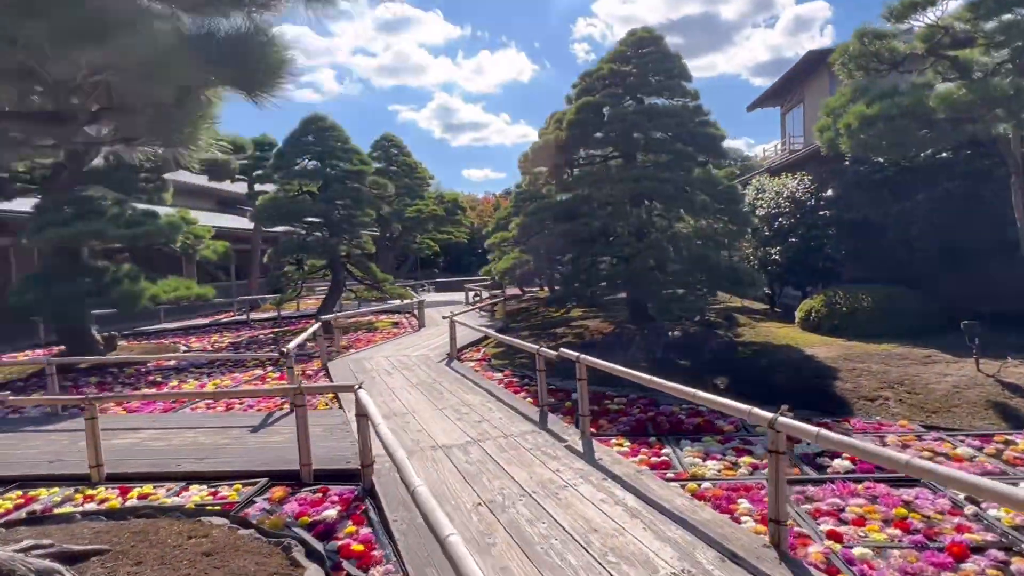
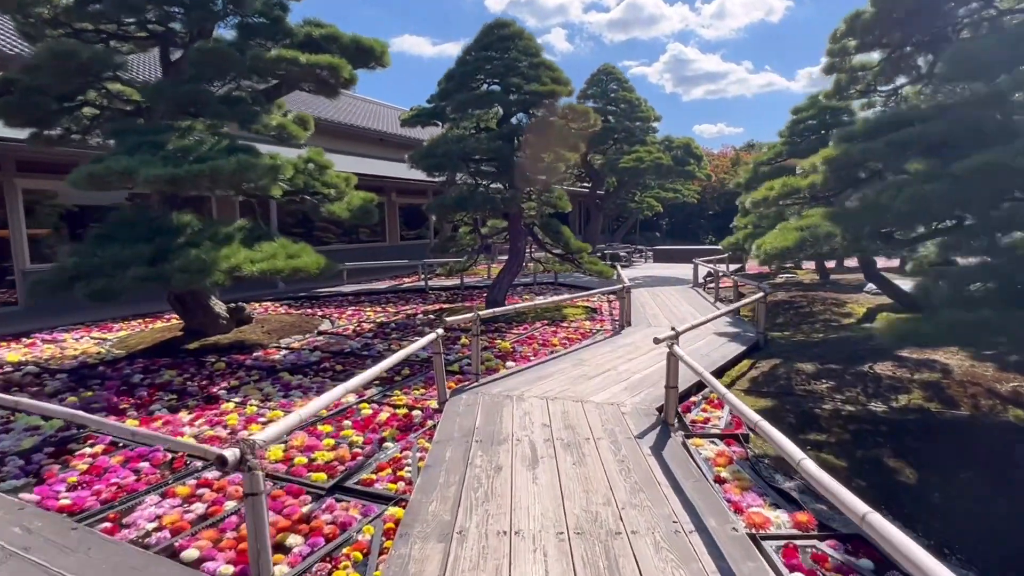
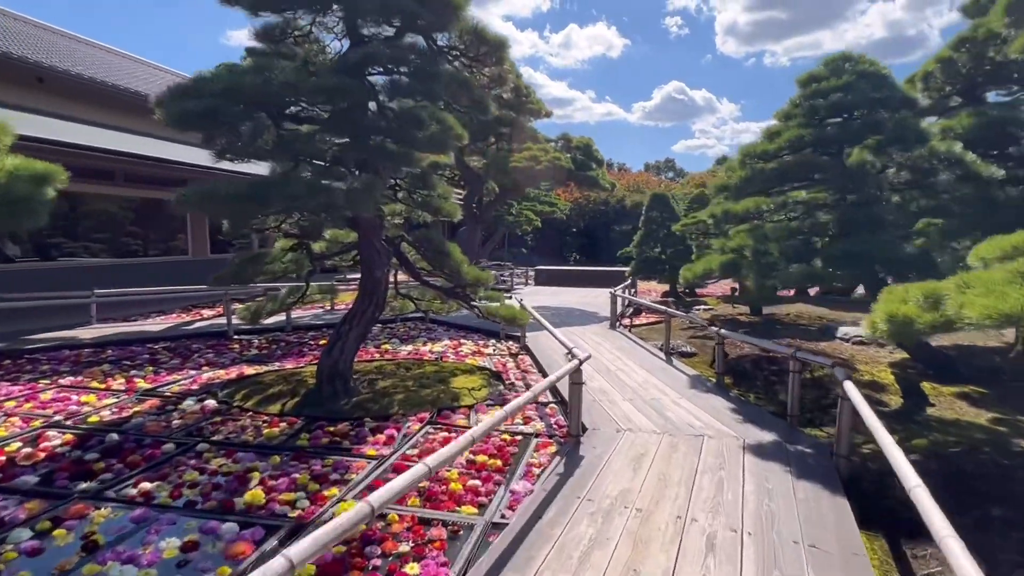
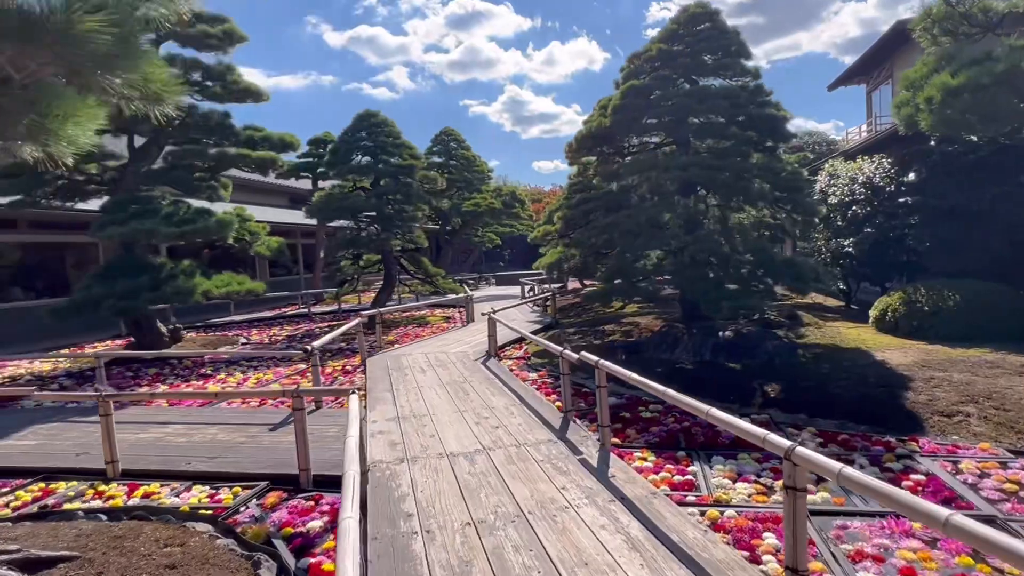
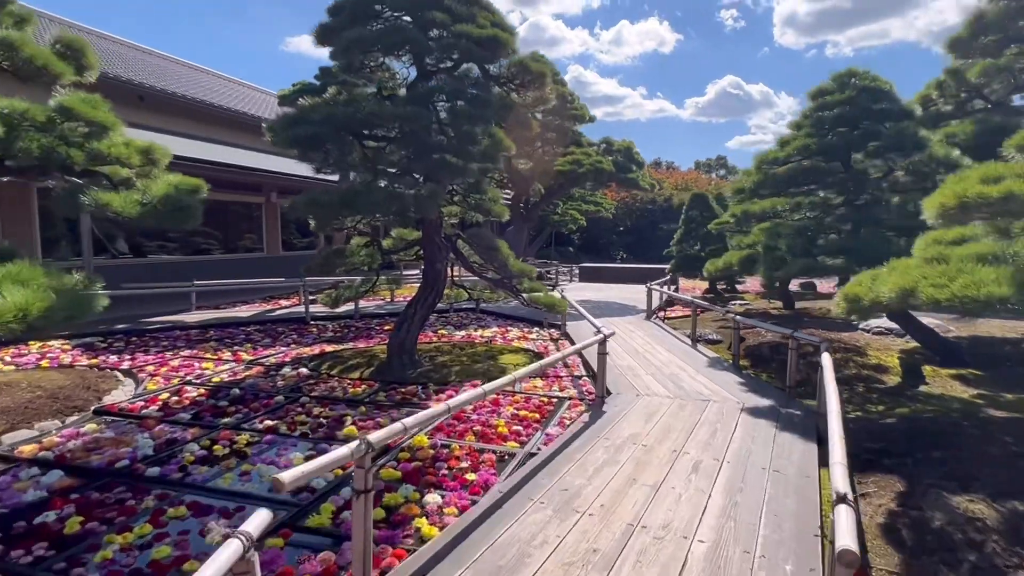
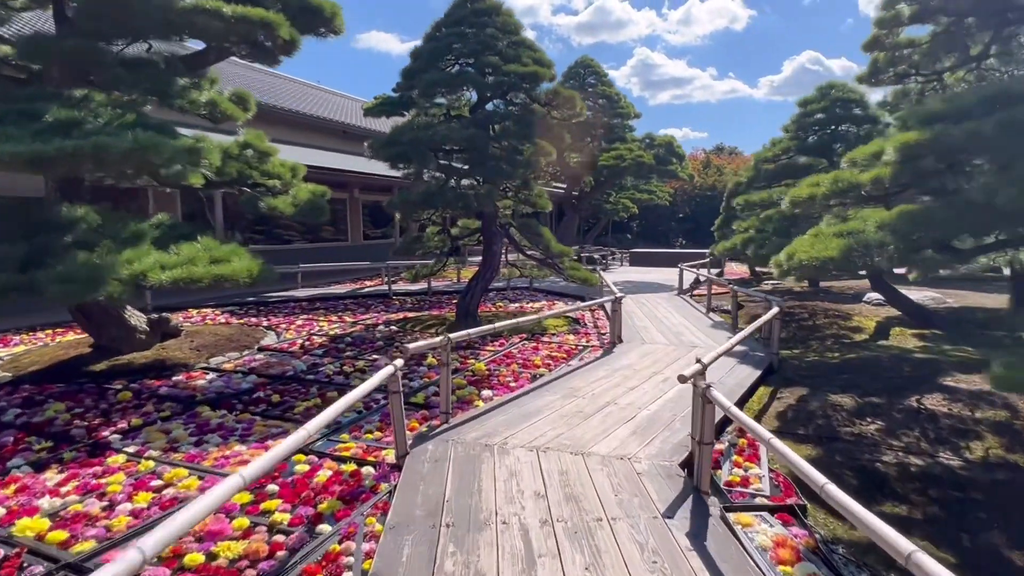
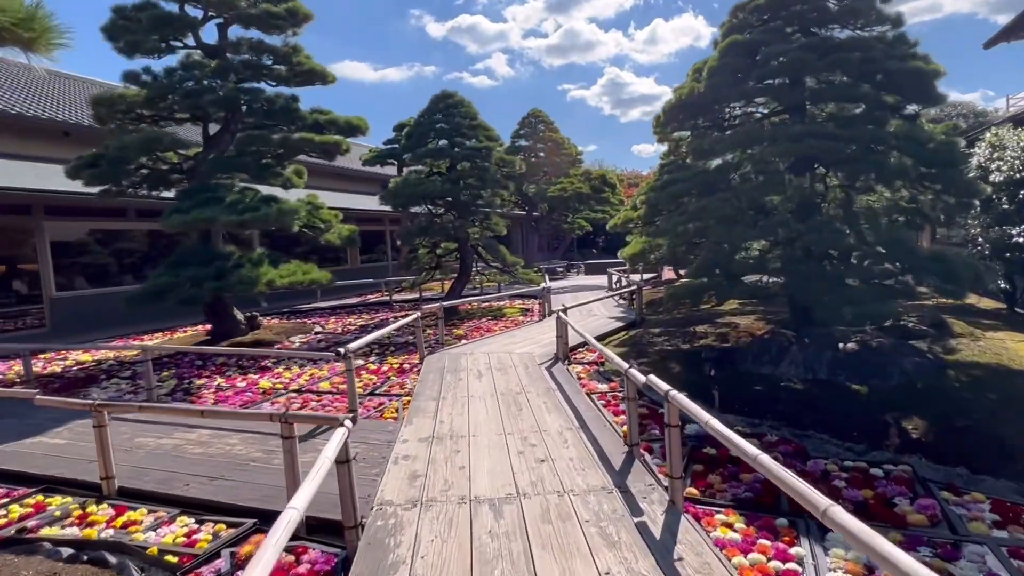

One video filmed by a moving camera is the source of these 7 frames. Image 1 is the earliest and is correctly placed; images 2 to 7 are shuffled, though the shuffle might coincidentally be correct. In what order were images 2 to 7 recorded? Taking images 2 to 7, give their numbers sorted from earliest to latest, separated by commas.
4, 7, 2, 6, 5, 3
